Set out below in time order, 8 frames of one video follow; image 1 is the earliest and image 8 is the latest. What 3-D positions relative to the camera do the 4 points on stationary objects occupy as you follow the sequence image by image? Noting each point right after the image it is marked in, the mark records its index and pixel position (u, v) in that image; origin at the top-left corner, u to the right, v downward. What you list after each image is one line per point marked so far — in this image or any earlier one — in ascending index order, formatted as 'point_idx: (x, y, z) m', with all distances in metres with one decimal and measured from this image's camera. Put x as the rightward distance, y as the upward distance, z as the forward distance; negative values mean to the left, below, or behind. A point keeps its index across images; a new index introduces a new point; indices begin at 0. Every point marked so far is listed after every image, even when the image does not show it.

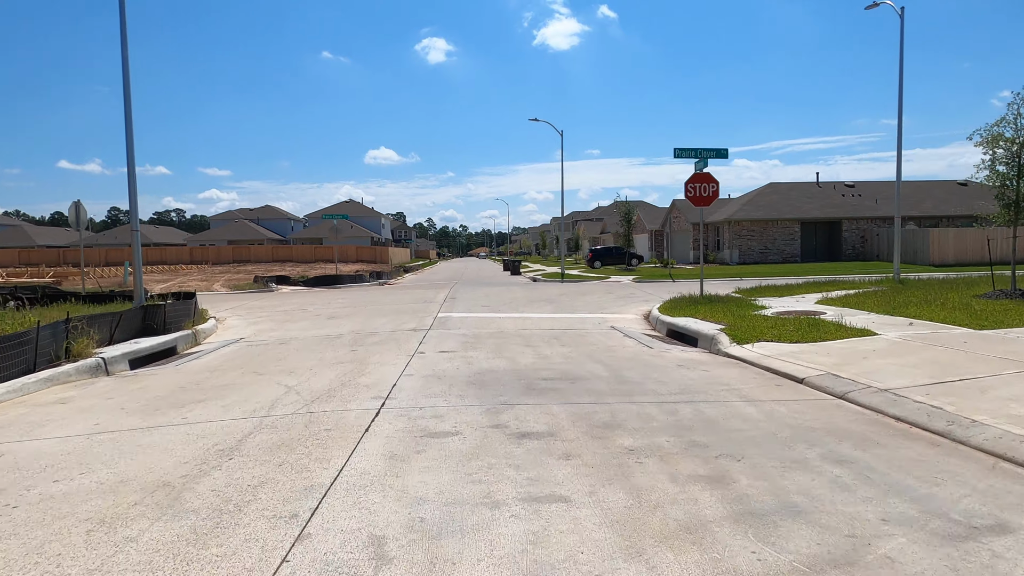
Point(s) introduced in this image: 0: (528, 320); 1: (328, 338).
0: (+0.4, -0.8, +18.2) m
1: (-4.2, -1.1, +15.0) m
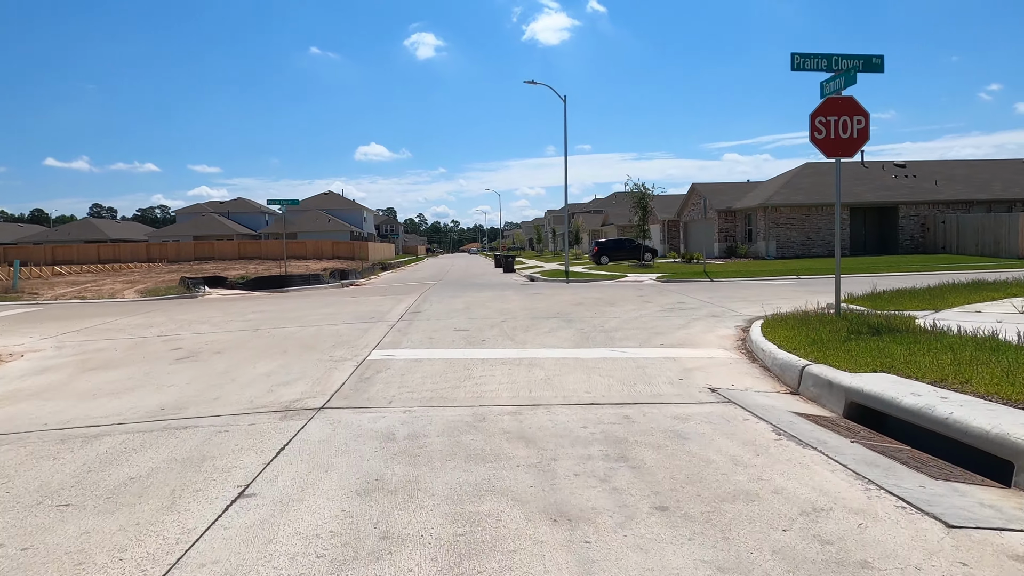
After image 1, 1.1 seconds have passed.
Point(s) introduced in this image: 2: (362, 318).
0: (+0.3, -1.1, +9.6) m
1: (-4.2, -1.4, +6.4) m
2: (-3.7, -0.7, +16.1) m
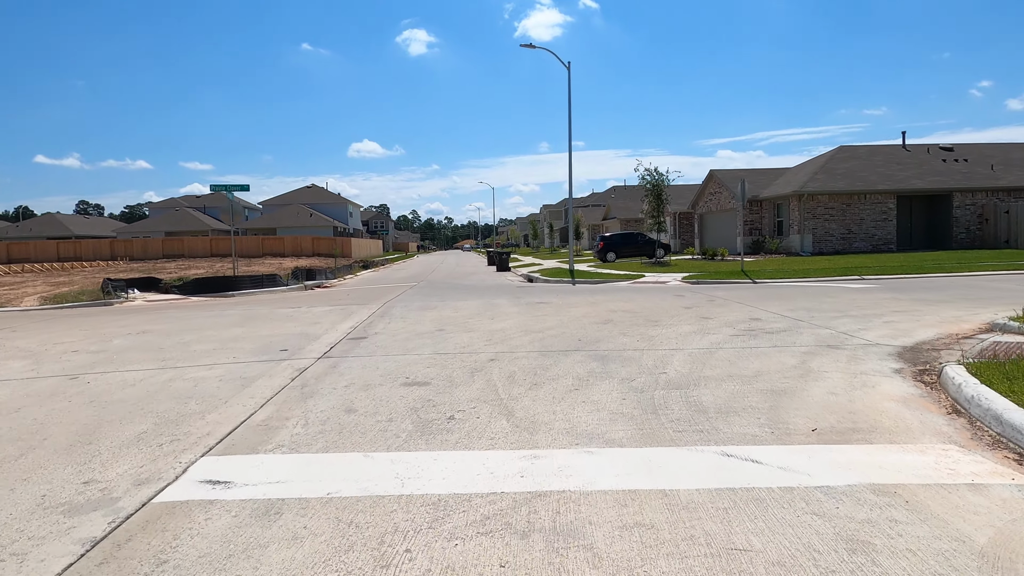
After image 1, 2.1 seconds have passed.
0: (+0.3, -1.3, +3.7) m
1: (-4.2, -1.7, +0.4) m
2: (-3.7, -1.0, +10.2) m
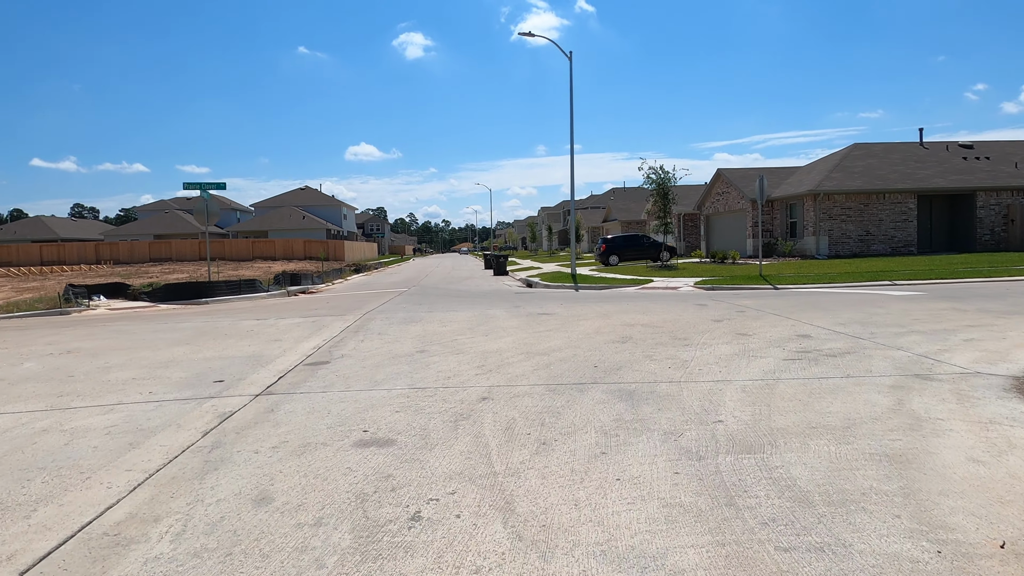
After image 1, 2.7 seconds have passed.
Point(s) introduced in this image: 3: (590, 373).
0: (+0.3, -1.5, +1.5) m
1: (-4.2, -1.8, -1.8) m
2: (-3.7, -1.1, +8.0) m
3: (+0.9, -1.0, +7.9) m
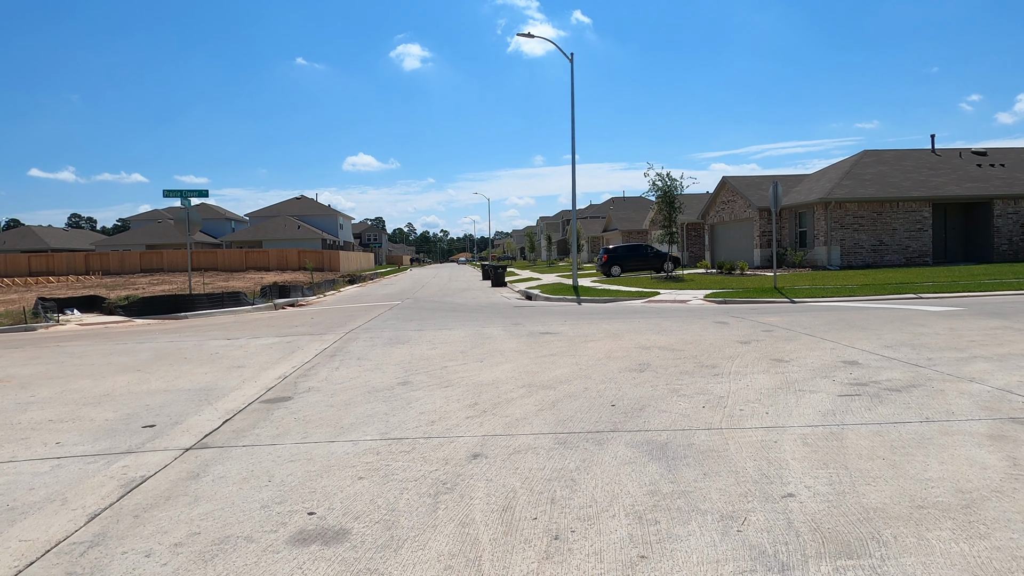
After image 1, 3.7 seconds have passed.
0: (+0.3, -1.6, 0.0) m
1: (-4.2, -1.9, -3.3) m
2: (-3.8, -1.3, +6.5) m
3: (+0.9, -1.2, +6.4) m
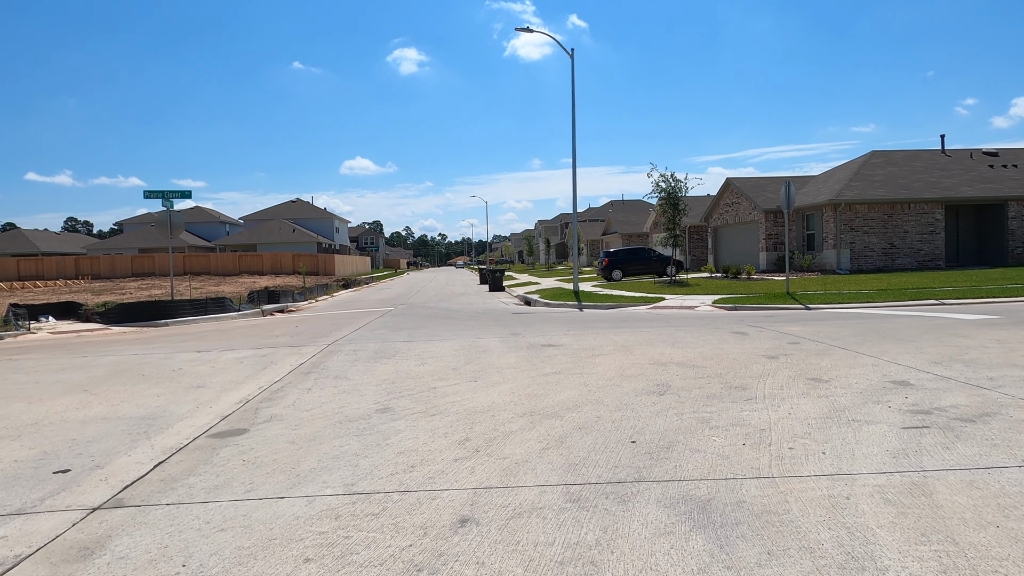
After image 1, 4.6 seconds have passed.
0: (+0.3, -1.7, -1.2) m
1: (-4.1, -2.0, -4.5) m
2: (-3.8, -1.4, +5.2) m
3: (+0.9, -1.3, +5.2) m
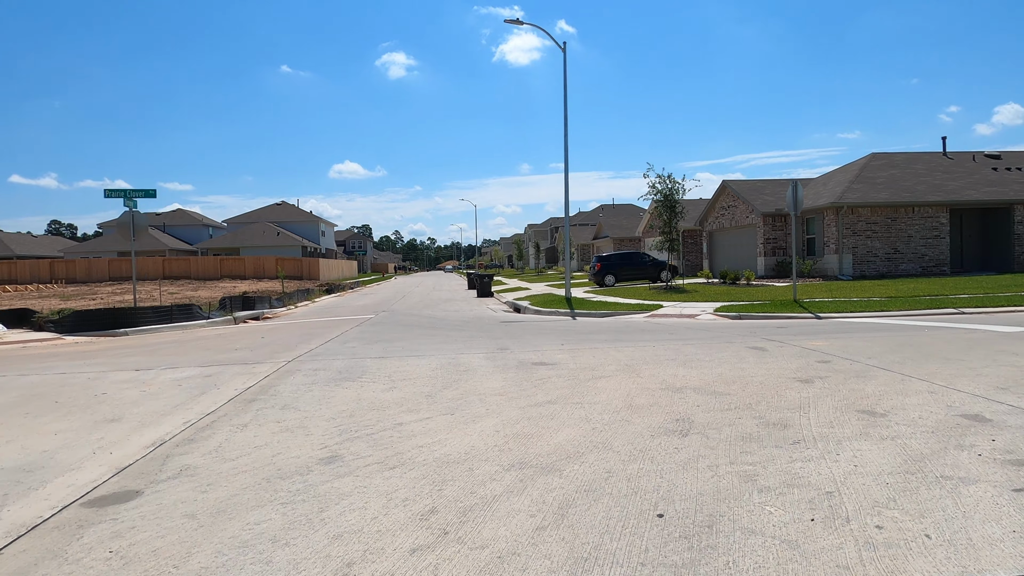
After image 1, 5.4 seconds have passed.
0: (+0.3, -1.7, -2.8) m
1: (-4.1, -2.0, -6.1) m
2: (-3.9, -1.5, +3.6) m
3: (+0.8, -1.4, +3.7) m
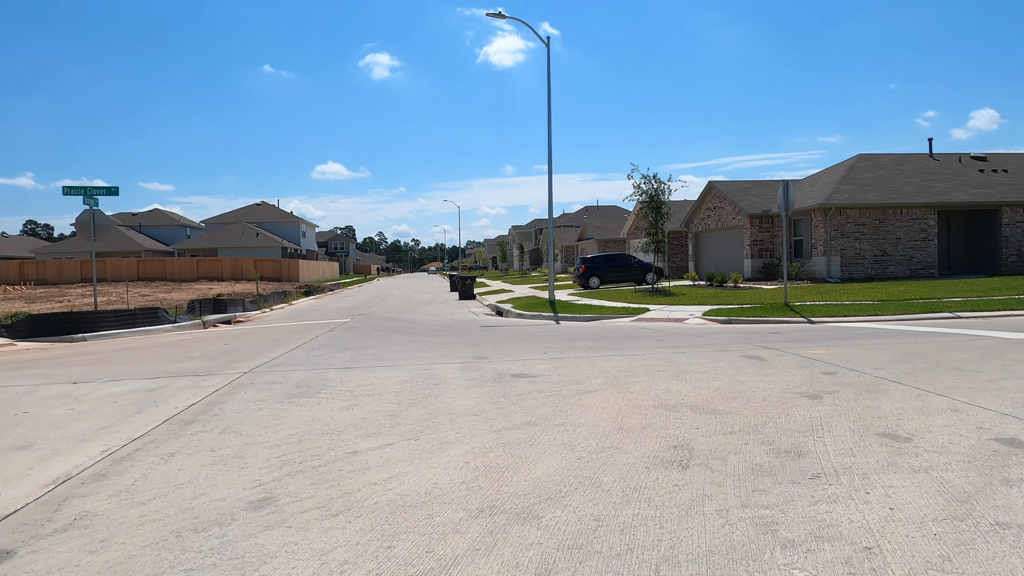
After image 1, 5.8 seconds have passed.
0: (+0.3, -1.8, -3.7) m
1: (-4.0, -2.0, -7.1) m
2: (-4.0, -1.6, +2.7) m
3: (+0.7, -1.5, +2.8) m
